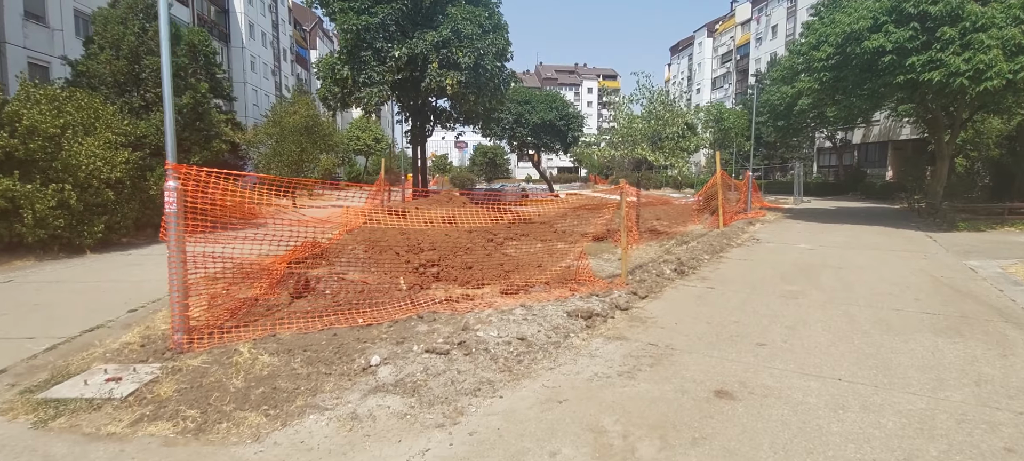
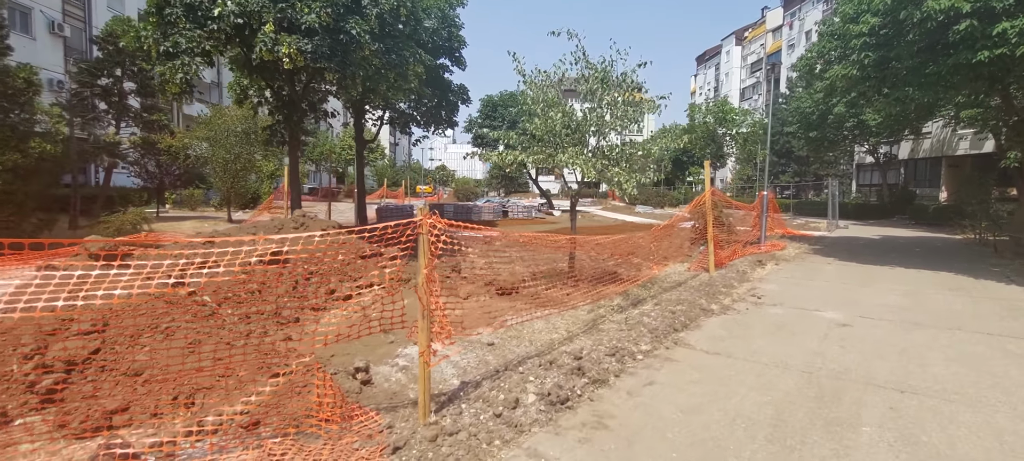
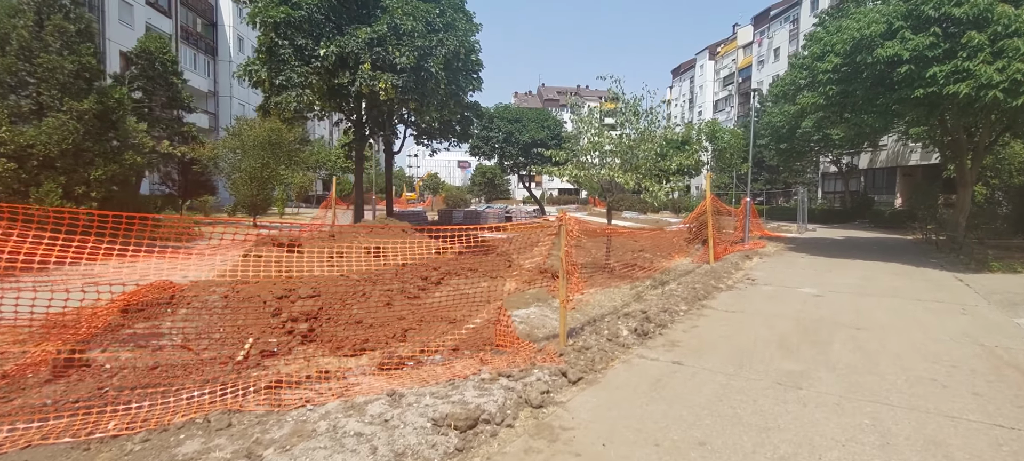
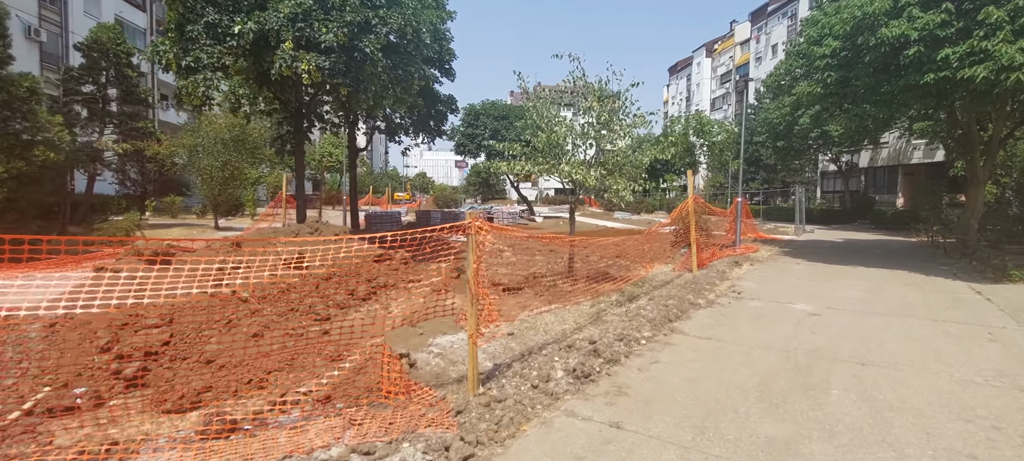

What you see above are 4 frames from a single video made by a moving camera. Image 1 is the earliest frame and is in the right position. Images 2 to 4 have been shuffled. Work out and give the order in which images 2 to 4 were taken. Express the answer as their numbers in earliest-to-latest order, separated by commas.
3, 4, 2
